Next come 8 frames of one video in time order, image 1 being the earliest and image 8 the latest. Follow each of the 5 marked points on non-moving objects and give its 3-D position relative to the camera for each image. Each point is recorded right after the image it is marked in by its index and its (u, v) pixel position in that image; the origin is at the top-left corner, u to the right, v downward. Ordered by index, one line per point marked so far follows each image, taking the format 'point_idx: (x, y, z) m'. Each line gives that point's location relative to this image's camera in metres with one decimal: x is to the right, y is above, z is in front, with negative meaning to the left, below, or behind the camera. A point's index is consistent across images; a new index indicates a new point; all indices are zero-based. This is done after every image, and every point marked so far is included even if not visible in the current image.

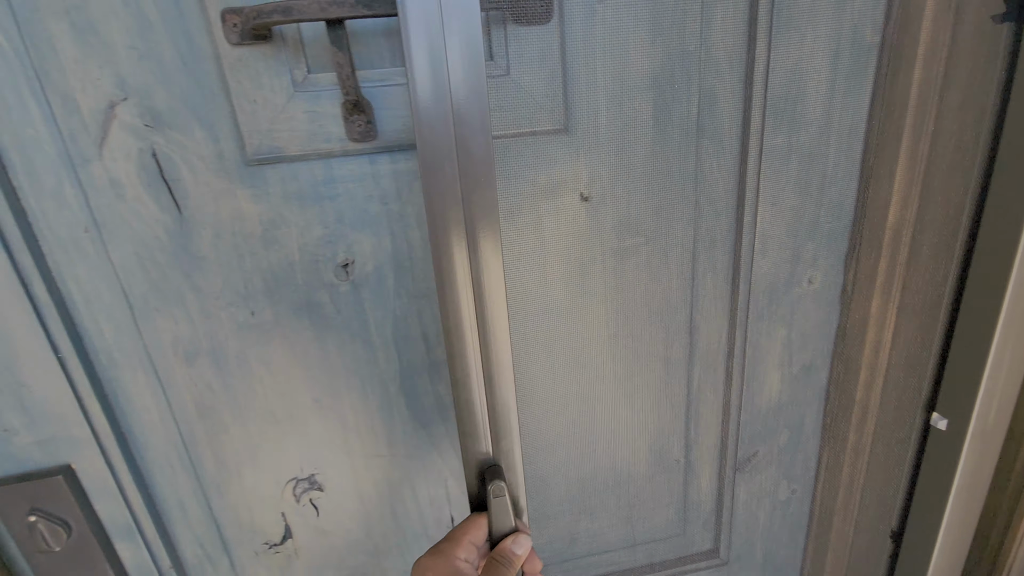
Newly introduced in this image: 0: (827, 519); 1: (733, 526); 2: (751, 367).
0: (+0.4, -0.3, +0.6) m
1: (+0.3, -0.3, +0.6) m
2: (+0.3, -0.1, +0.5) m
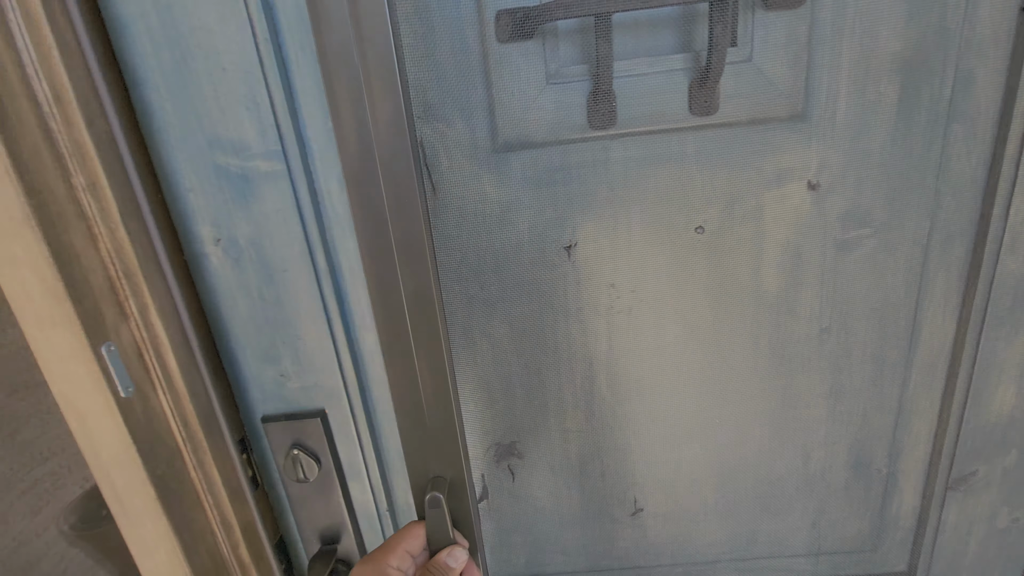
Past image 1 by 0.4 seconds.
0: (+0.6, -0.3, +0.5) m
1: (+0.5, -0.3, +0.5) m
2: (+0.5, -0.1, +0.5) m
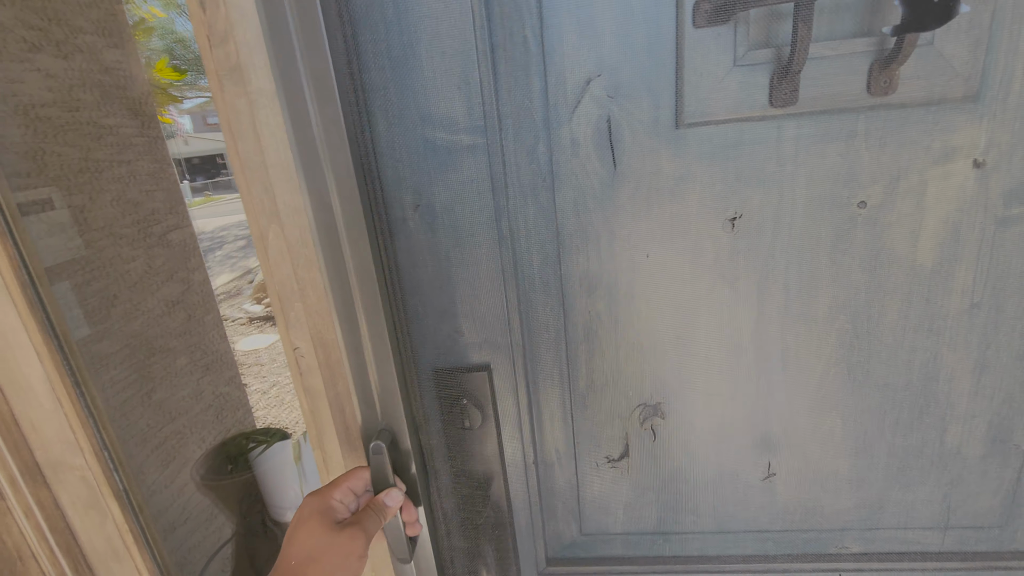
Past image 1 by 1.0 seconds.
0: (+0.7, -0.3, +0.5) m
1: (+0.6, -0.3, +0.6) m
2: (+0.6, -0.1, +0.5) m
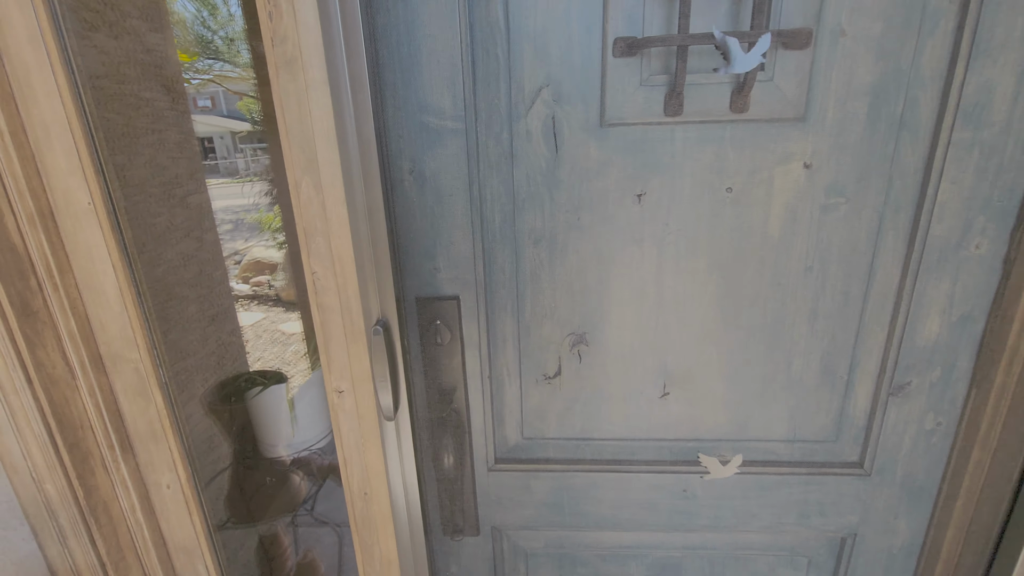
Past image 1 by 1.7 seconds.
0: (+0.7, -0.2, +0.7) m
1: (+0.6, -0.2, +0.8) m
2: (+0.6, 0.0, +0.7) m
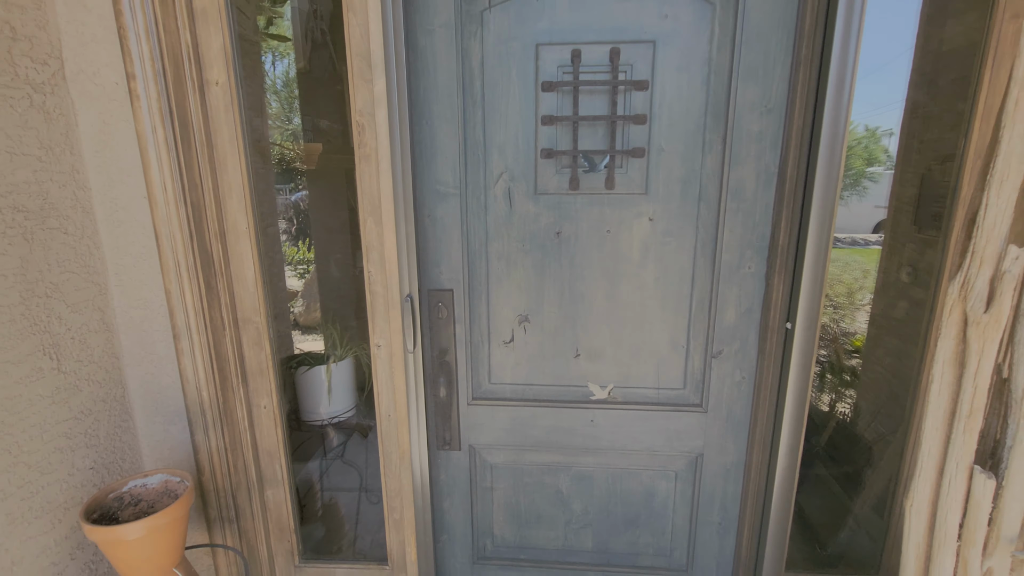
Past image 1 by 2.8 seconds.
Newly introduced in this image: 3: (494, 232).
0: (+0.6, -0.3, +1.2) m
1: (+0.5, -0.3, +1.2) m
2: (+0.5, 0.0, +1.2) m
3: (0.0, +0.1, +1.2) m
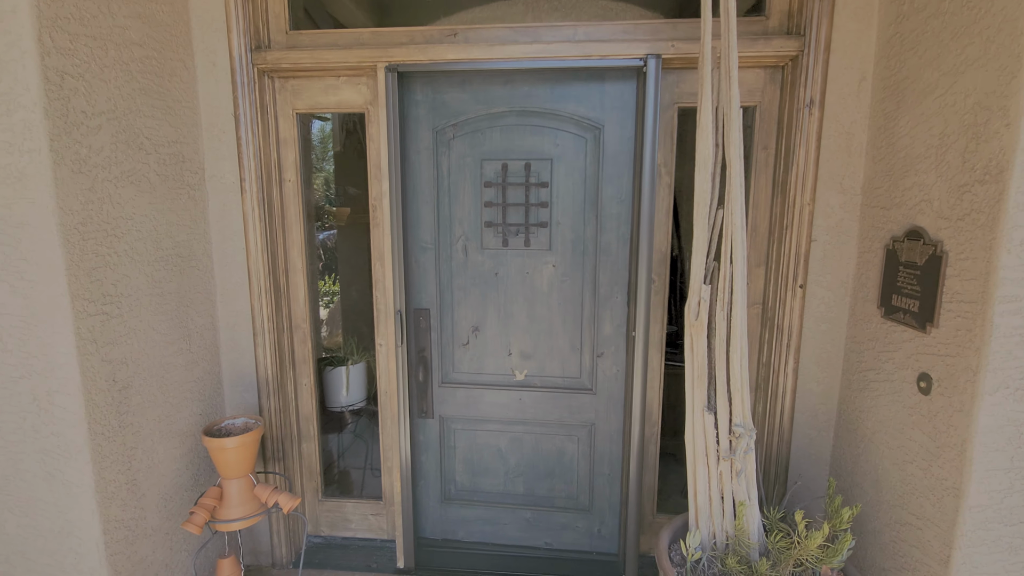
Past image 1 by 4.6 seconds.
0: (+0.4, -0.3, +1.8) m
1: (+0.3, -0.3, +1.8) m
2: (+0.3, -0.1, +1.8) m
3: (-0.2, +0.1, +1.8) m
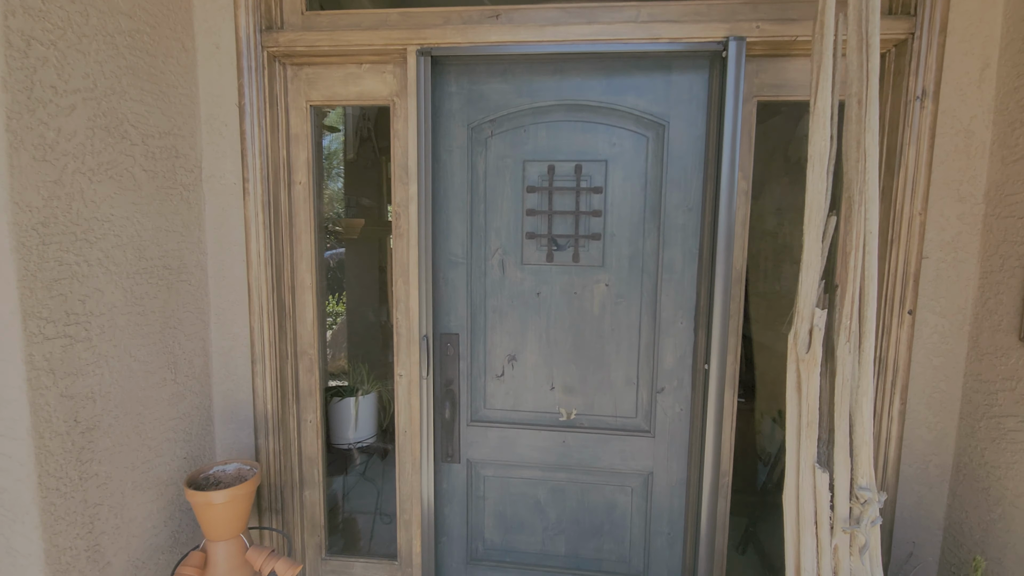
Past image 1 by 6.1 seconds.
0: (+0.6, -0.4, +1.5) m
1: (+0.5, -0.4, +1.6) m
2: (+0.5, -0.2, +1.5) m
3: (-0.1, 0.0, +1.6) m
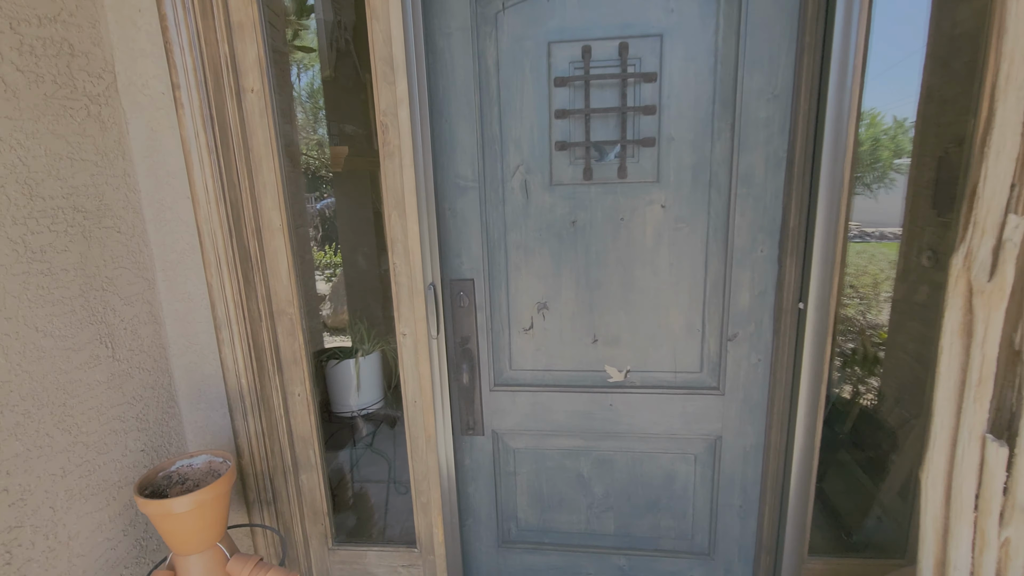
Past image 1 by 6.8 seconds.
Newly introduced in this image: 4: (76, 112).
0: (+0.6, -0.2, +1.2) m
1: (+0.5, -0.2, +1.2) m
2: (+0.5, 0.0, +1.2) m
3: (0.0, +0.2, +1.2) m
4: (-0.9, +0.4, +1.0) m
